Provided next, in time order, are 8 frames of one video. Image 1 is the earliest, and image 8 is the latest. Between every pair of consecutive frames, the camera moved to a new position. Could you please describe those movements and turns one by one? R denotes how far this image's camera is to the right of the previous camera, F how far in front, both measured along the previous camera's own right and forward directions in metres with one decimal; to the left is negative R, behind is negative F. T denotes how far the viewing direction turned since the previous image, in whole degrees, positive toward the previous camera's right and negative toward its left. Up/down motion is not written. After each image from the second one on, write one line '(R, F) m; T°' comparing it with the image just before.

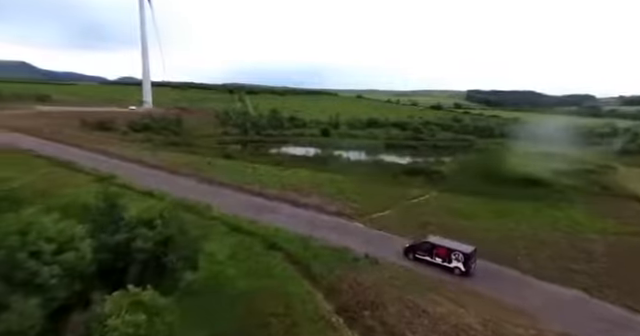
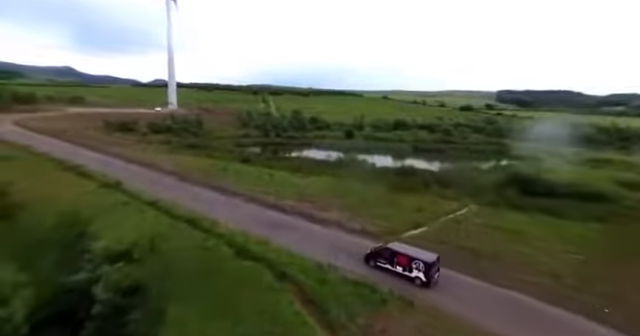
(+0.1, +3.6) m; -4°
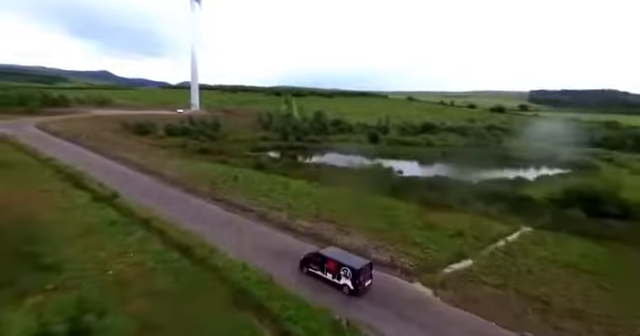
(+0.2, +4.4) m; -4°
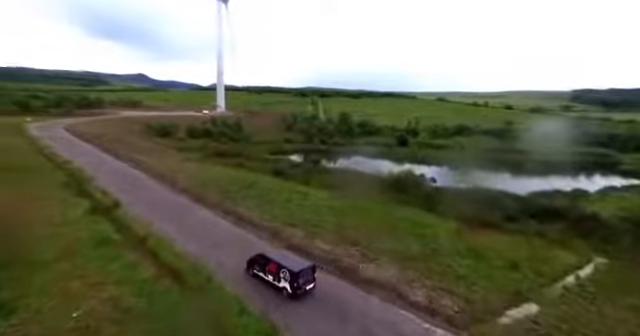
(+0.2, +3.7) m; -5°
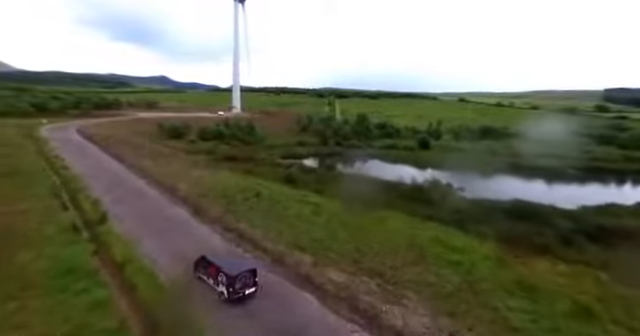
(+0.2, +3.6) m; -3°
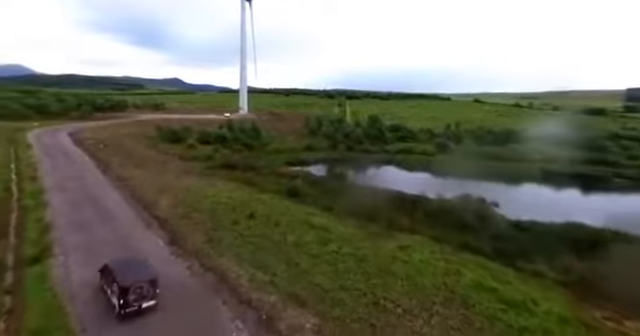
(+0.2, +5.5) m; -2°
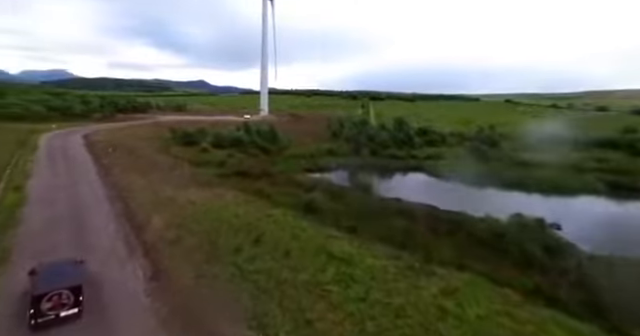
(0.0, +4.7) m; -4°
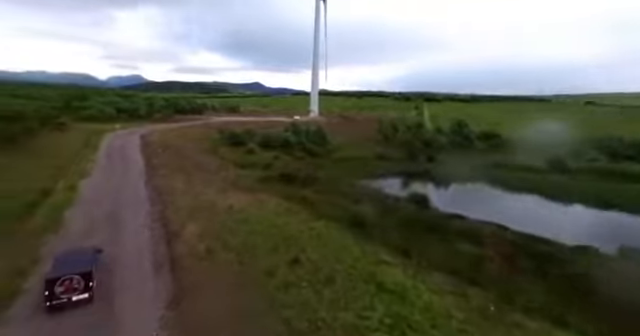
(0.0, +3.1) m; -9°
